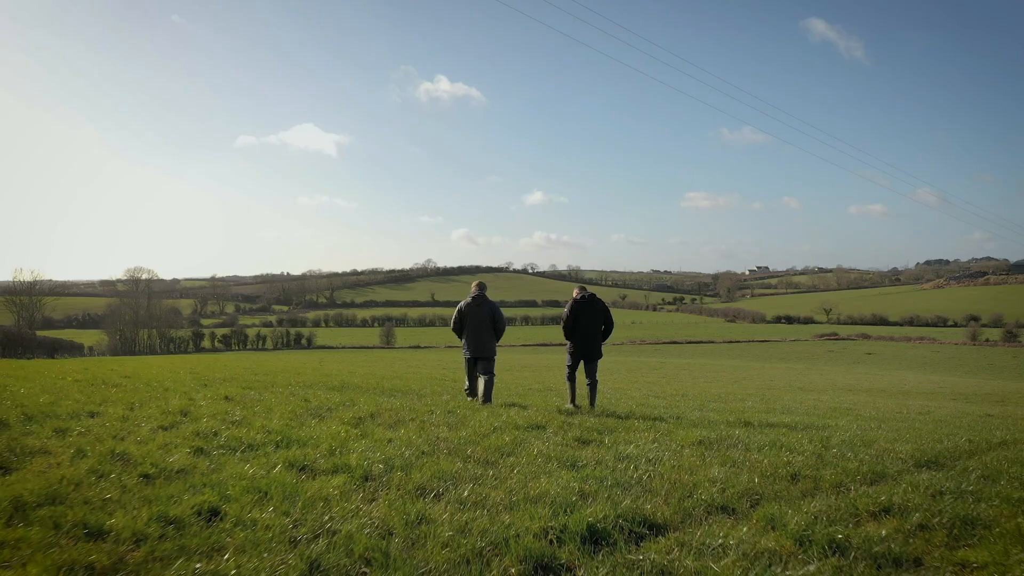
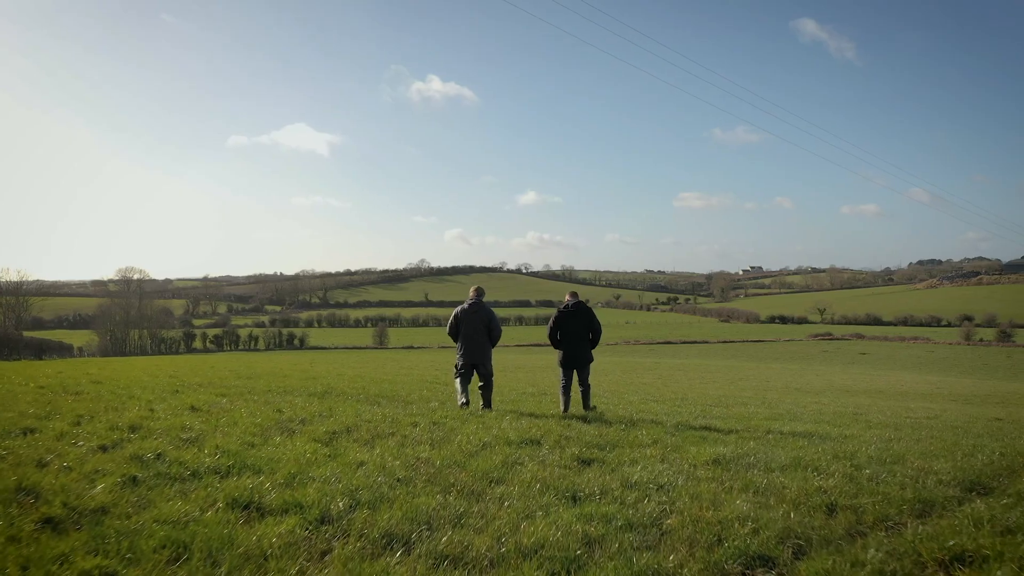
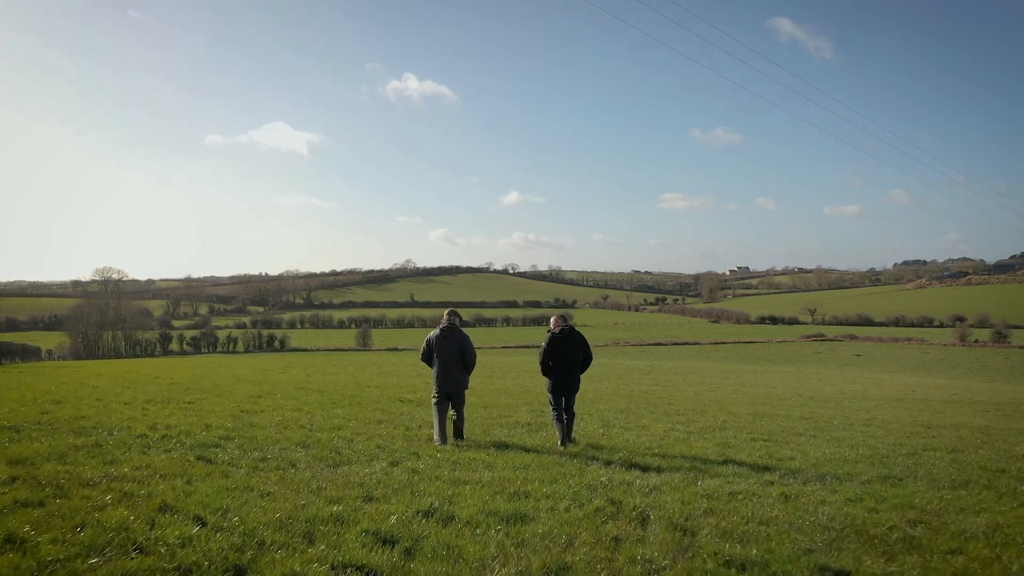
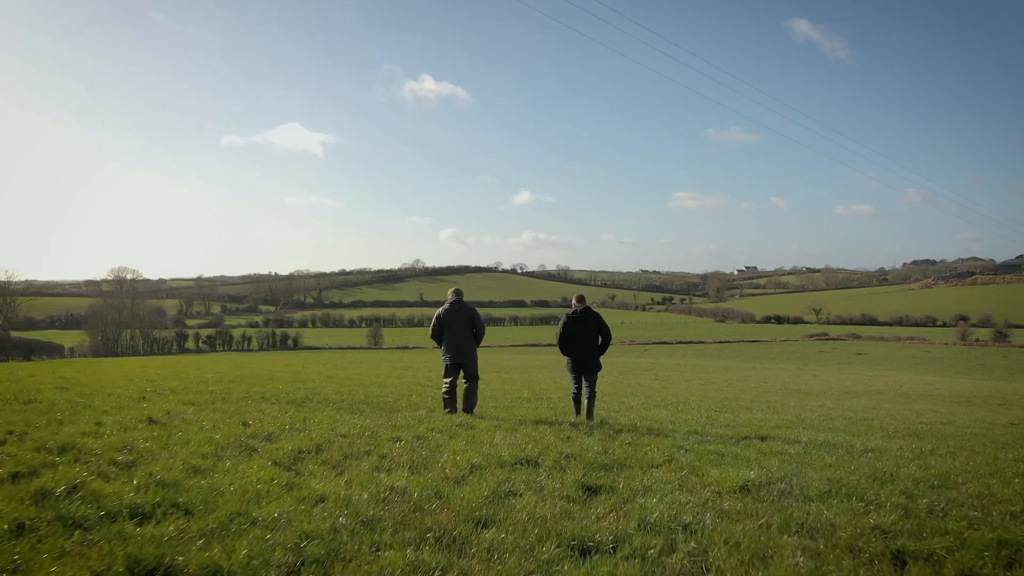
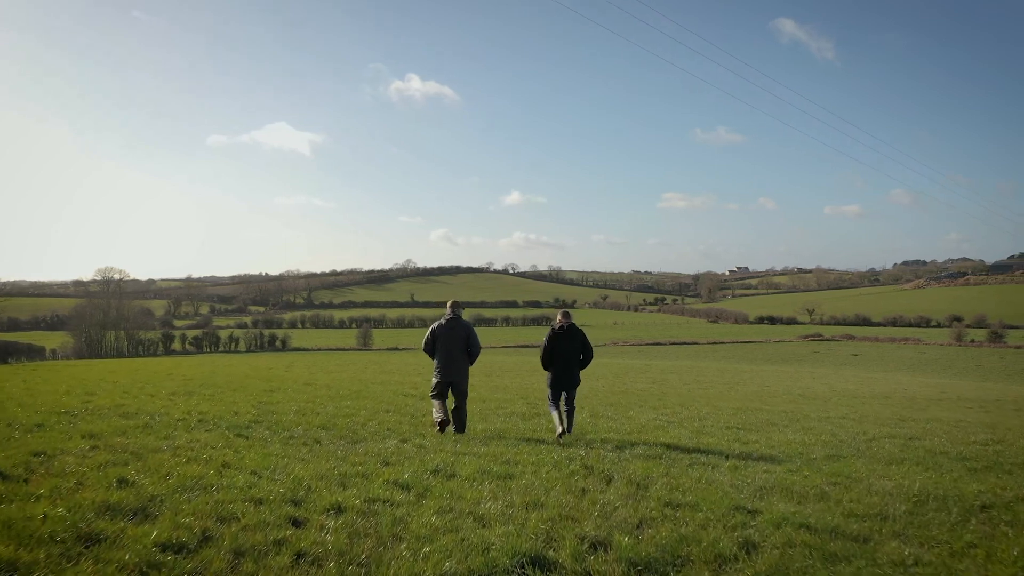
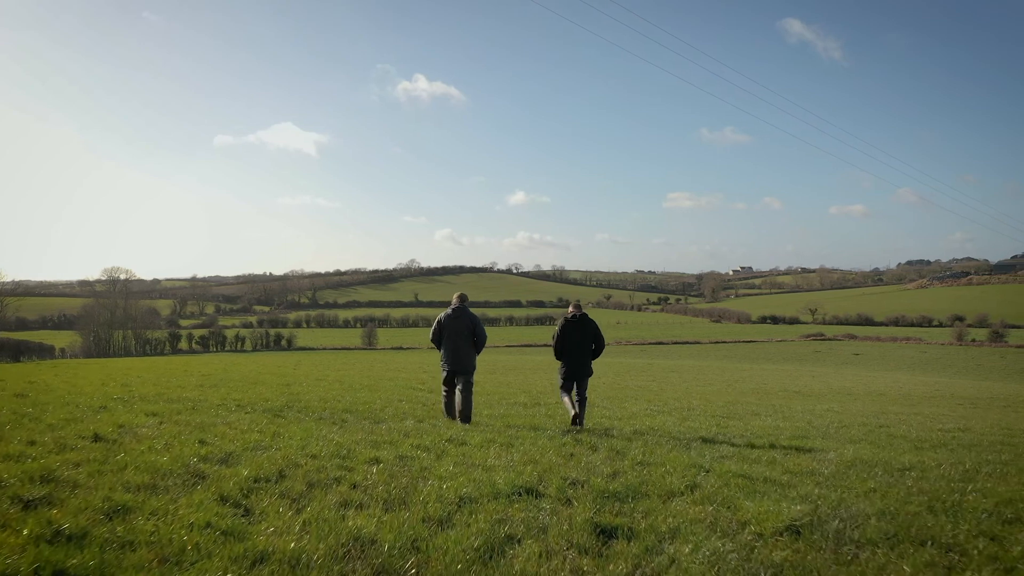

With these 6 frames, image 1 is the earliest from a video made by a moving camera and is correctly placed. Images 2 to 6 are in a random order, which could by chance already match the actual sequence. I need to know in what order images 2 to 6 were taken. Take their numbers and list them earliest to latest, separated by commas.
2, 4, 6, 5, 3
